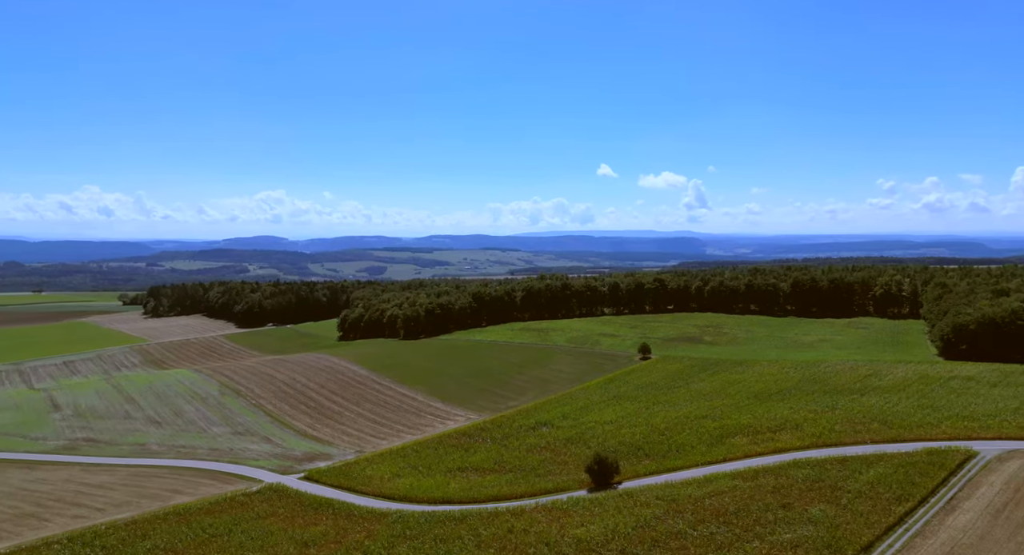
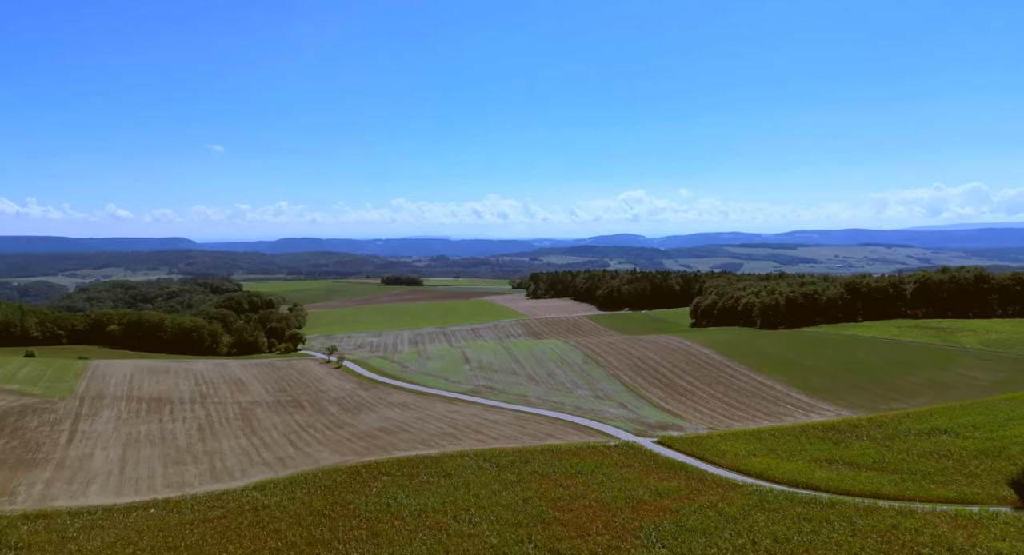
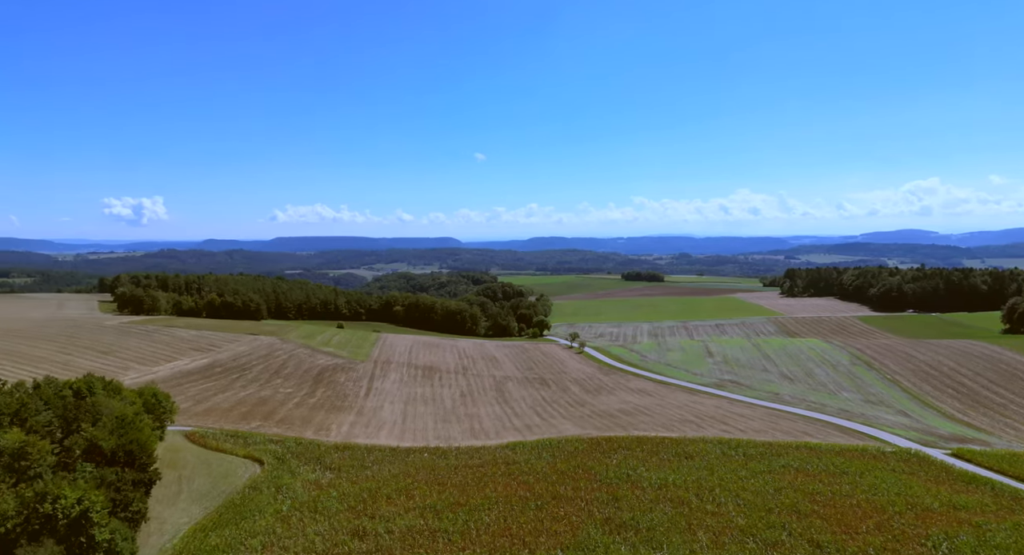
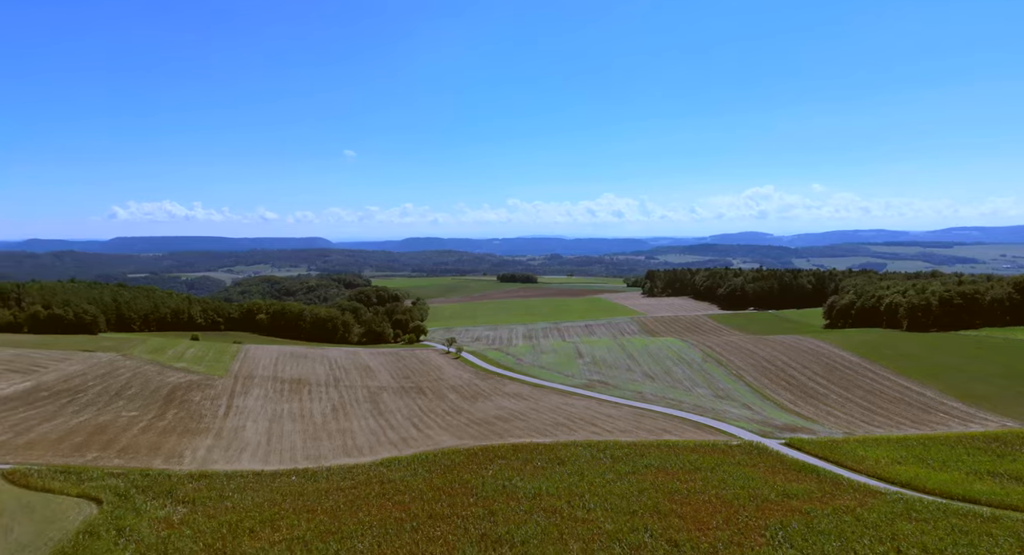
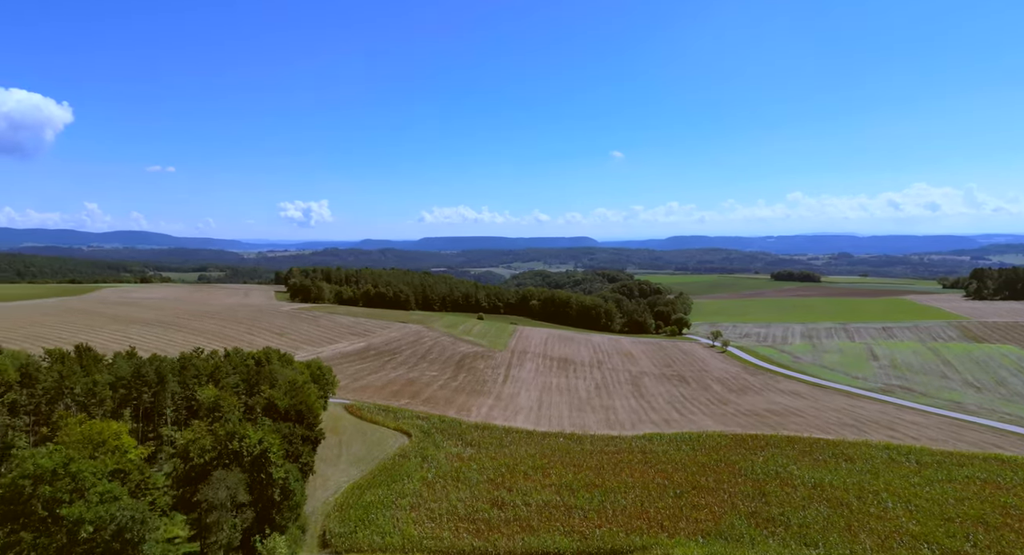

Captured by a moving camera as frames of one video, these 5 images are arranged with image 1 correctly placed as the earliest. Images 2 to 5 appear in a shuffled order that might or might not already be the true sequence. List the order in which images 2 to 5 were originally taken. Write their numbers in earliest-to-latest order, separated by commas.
2, 4, 3, 5
